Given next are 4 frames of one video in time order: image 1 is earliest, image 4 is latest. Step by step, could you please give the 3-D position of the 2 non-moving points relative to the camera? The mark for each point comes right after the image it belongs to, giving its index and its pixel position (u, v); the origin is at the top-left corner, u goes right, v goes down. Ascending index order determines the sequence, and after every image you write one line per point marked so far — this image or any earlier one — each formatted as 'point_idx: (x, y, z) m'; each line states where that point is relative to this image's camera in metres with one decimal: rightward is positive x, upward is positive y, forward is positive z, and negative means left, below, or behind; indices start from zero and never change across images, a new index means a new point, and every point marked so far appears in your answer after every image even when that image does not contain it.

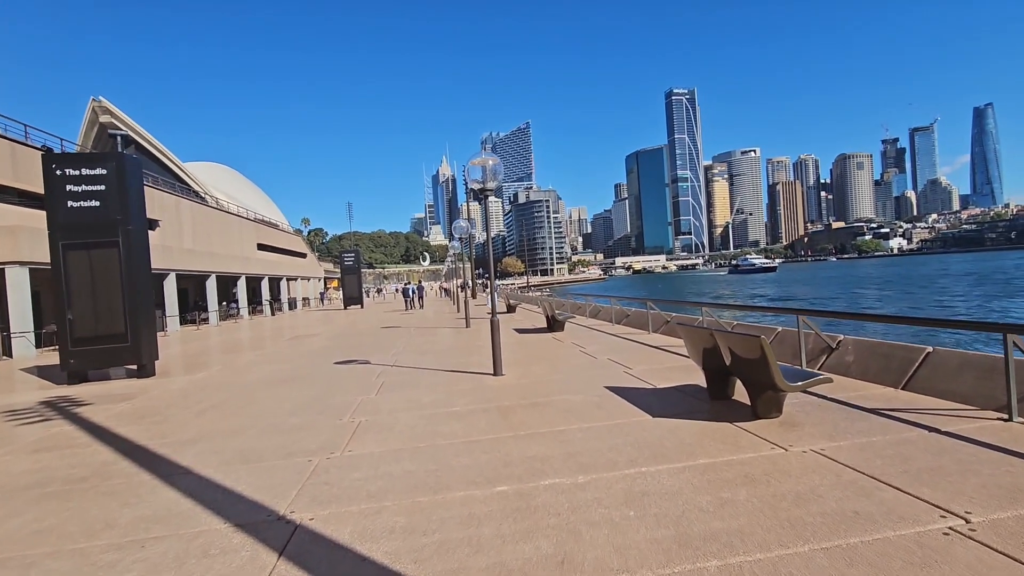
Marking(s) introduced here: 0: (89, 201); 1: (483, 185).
0: (-9.5, +2.0, +11.8) m
1: (-0.5, +1.8, +9.1) m
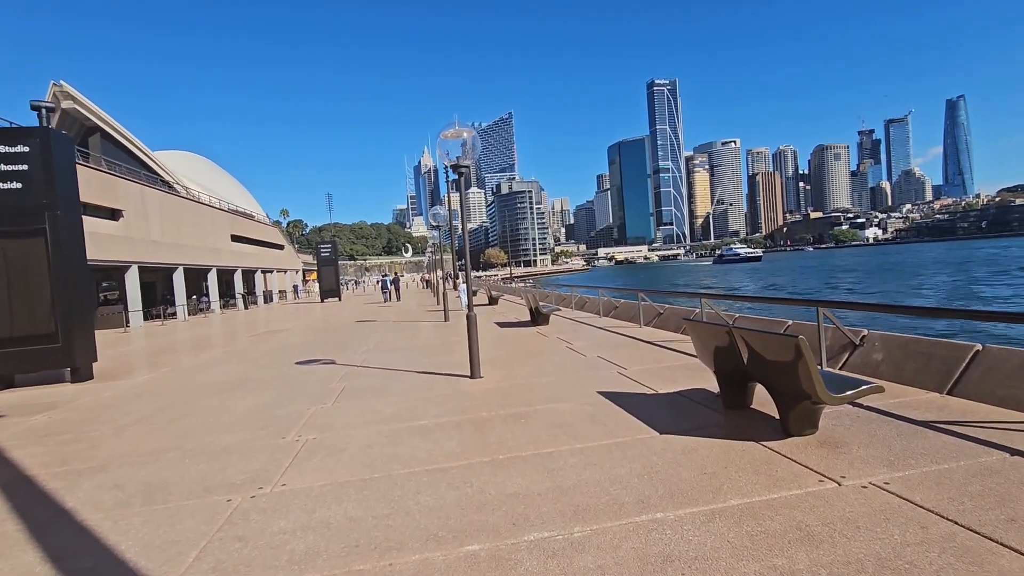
0: (-9.9, +2.1, +10.3) m
1: (-0.8, +1.9, +8.0) m
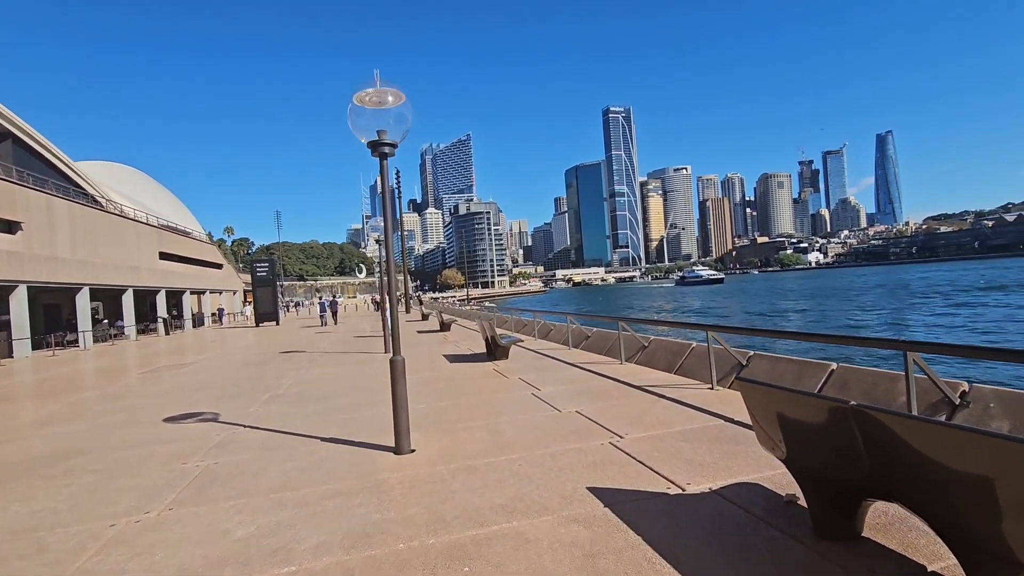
0: (-10.7, +1.7, +7.2) m
1: (-1.4, +1.6, +5.5) m
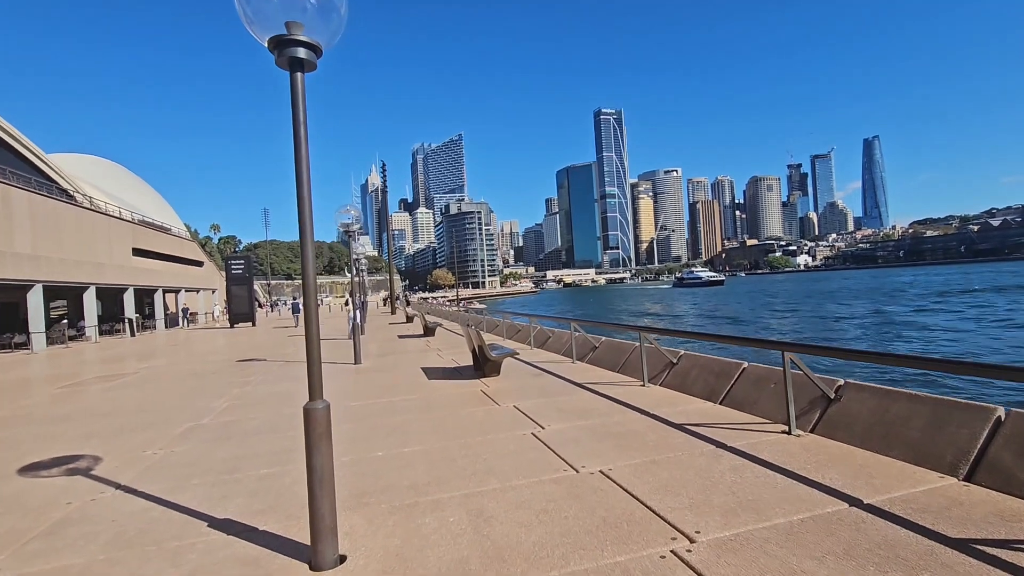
0: (-10.7, +1.7, +4.8) m
1: (-1.4, +1.6, +3.4) m
